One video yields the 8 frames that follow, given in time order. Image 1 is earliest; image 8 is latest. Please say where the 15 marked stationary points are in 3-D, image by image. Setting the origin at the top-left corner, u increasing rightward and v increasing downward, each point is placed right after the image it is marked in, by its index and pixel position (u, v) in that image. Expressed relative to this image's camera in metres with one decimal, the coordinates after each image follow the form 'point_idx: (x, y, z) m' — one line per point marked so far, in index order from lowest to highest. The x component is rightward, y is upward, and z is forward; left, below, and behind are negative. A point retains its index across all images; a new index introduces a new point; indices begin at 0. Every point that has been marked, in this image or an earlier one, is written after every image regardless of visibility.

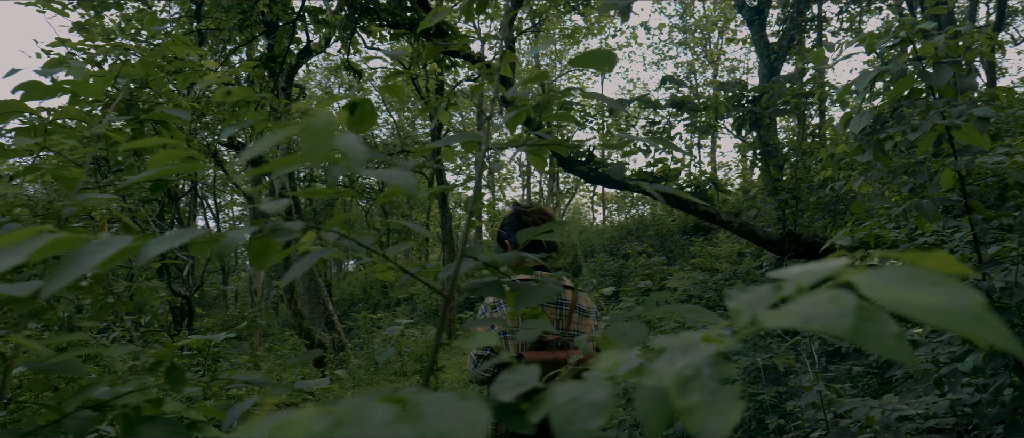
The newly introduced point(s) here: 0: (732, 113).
0: (+2.5, +1.2, +6.1) m
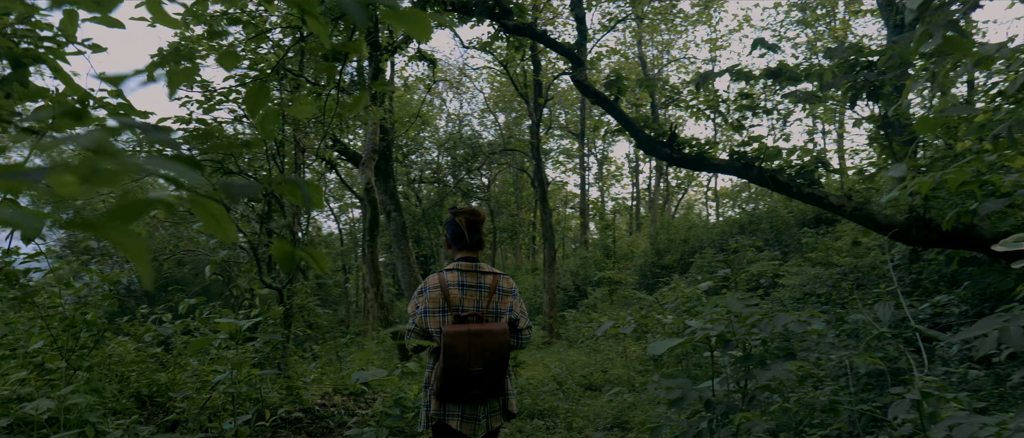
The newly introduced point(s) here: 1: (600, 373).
0: (+3.3, +1.4, +5.3) m
1: (+1.0, -1.8, +6.4) m
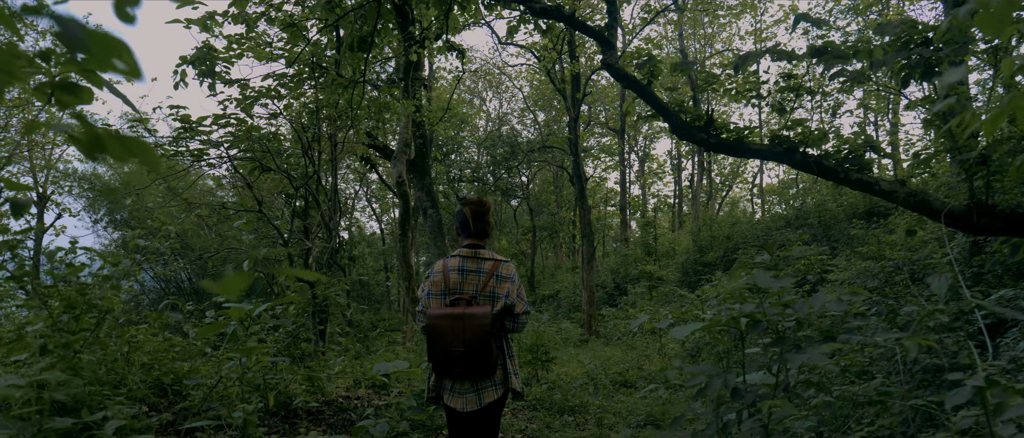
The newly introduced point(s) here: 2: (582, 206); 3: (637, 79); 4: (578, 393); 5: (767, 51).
0: (+3.5, +1.5, +4.9) m
1: (+1.4, -1.7, +6.2) m
2: (+2.2, +0.4, +16.6) m
3: (+1.1, +1.2, +4.8) m
4: (+0.7, -1.7, +5.3) m
5: (+2.3, +1.5, +4.8) m
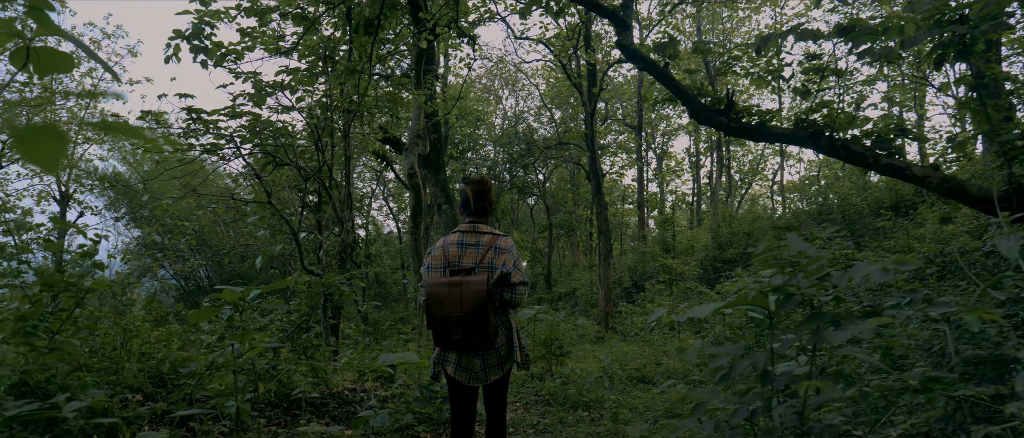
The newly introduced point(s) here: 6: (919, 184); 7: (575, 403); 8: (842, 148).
0: (+3.6, +1.6, +4.7) m
1: (+1.6, -1.6, +6.0) m
2: (+2.7, +0.5, +16.4) m
3: (+1.2, +1.3, +4.6) m
4: (+0.8, -1.6, +5.1) m
5: (+2.4, +1.6, +4.6) m
6: (+3.3, +0.3, +4.3) m
7: (+0.6, -1.7, +4.8) m
8: (+2.7, +0.6, +4.4) m
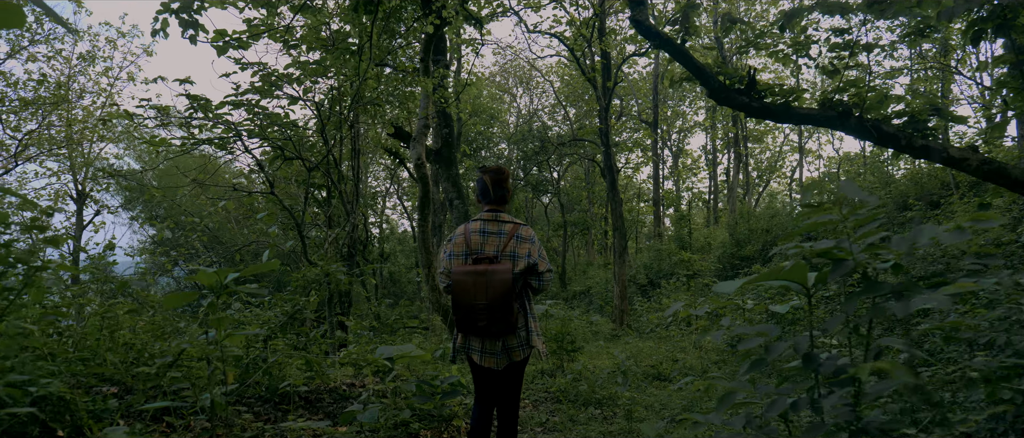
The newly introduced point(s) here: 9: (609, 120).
0: (+3.7, +1.7, +4.3) m
1: (+1.7, -1.5, +5.7) m
2: (+3.1, +0.6, +16.1) m
3: (+1.3, +1.4, +4.4) m
4: (+0.9, -1.5, +4.9) m
5: (+2.4, +1.7, +4.3) m
6: (+3.4, +0.4, +4.0) m
7: (+0.6, -1.6, +4.6) m
8: (+2.8, +0.7, +4.1) m
9: (+2.8, +2.9, +15.5) m
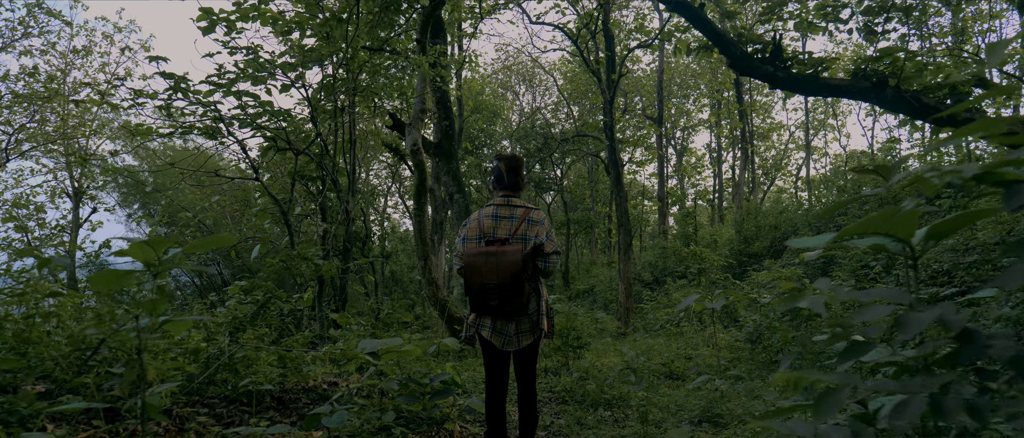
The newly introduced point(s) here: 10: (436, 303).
0: (+3.7, +1.8, +4.0) m
1: (+1.7, -1.4, +5.3) m
2: (+3.1, +0.7, +15.7) m
3: (+1.3, +1.6, +4.0) m
4: (+0.9, -1.4, +4.5) m
5: (+2.4, +1.8, +3.9) m
6: (+3.4, +0.5, +3.6) m
7: (+0.6, -1.4, +4.2) m
8: (+2.8, +0.8, +3.7) m
9: (+2.9, +3.0, +15.1) m
10: (-1.3, -1.4, +9.0) m
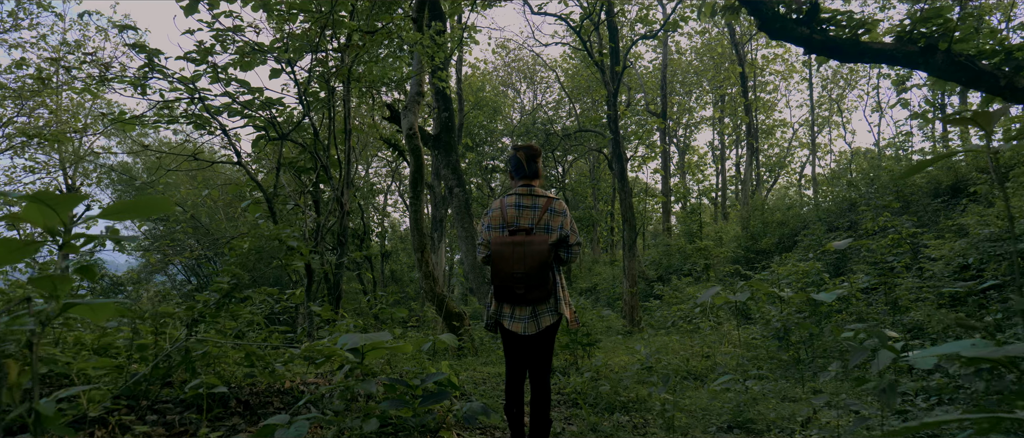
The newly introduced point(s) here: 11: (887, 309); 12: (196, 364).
0: (+3.7, +1.9, +3.6) m
1: (+1.7, -1.3, +4.9) m
2: (+3.2, +0.9, +15.3) m
3: (+1.3, +1.7, +3.6) m
4: (+0.9, -1.3, +4.1) m
5: (+2.5, +2.0, +3.5) m
6: (+3.4, +0.6, +3.2) m
7: (+0.7, -1.3, +3.8) m
8: (+2.8, +0.9, +3.3) m
9: (+2.9, +3.2, +14.7) m
10: (-1.3, -1.3, +8.6) m
11: (+4.4, -1.1, +6.3) m
12: (-1.7, -0.8, +2.9) m
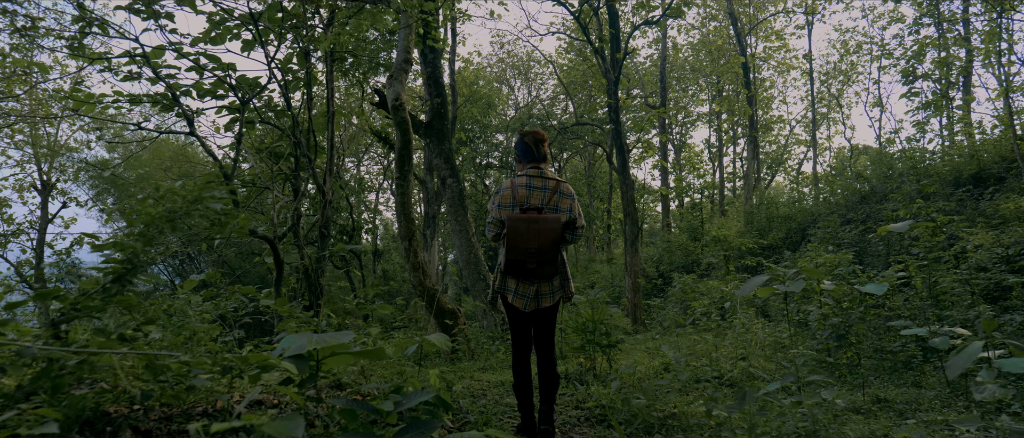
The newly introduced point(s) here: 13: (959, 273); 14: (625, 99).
0: (+3.7, +2.1, +2.9) m
1: (+1.8, -1.1, +4.2) m
2: (+3.1, +1.0, +14.6) m
3: (+1.3, +1.8, +2.9) m
4: (+0.9, -1.1, +3.4) m
5: (+2.5, +2.1, +2.8) m
6: (+3.4, +0.8, +2.6) m
7: (+0.7, -1.2, +3.1) m
8: (+2.8, +1.1, +2.7) m
9: (+2.8, +3.3, +14.0) m
10: (-1.3, -1.1, +7.9) m
11: (+4.4, -0.9, +5.6) m
12: (-1.7, -0.6, +2.1) m
13: (+5.1, -0.6, +6.1) m
14: (+3.1, +3.4, +14.6) m
